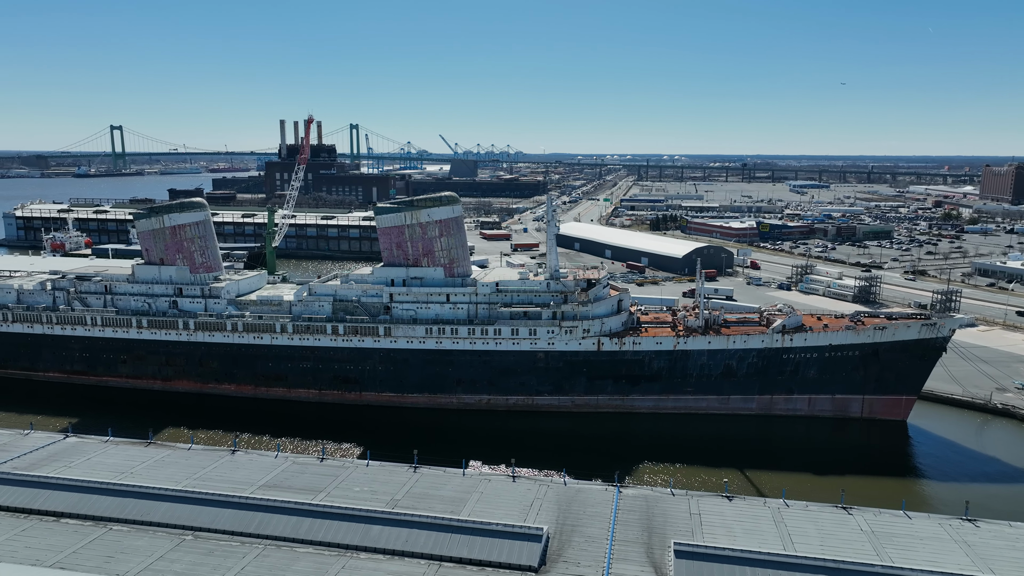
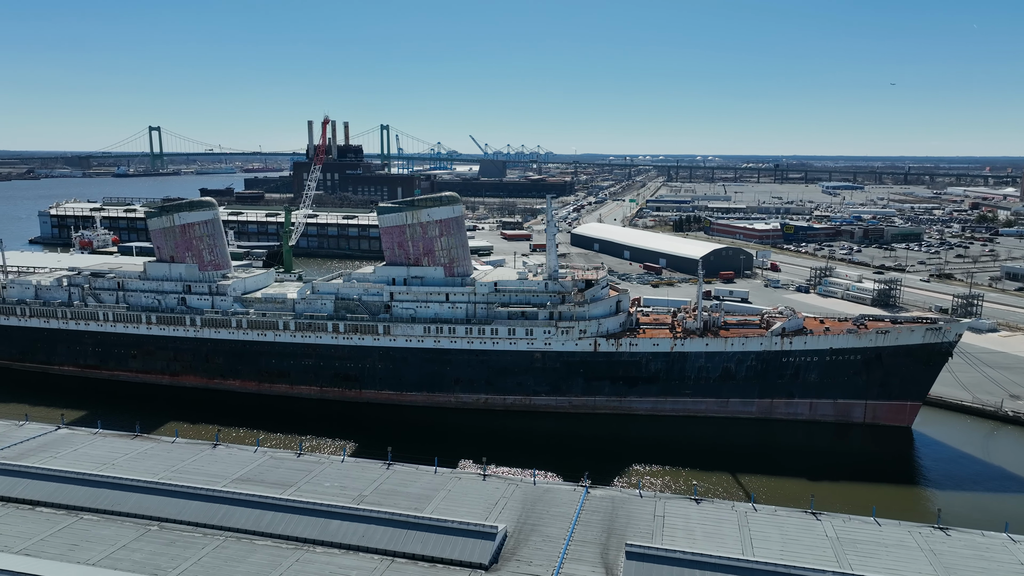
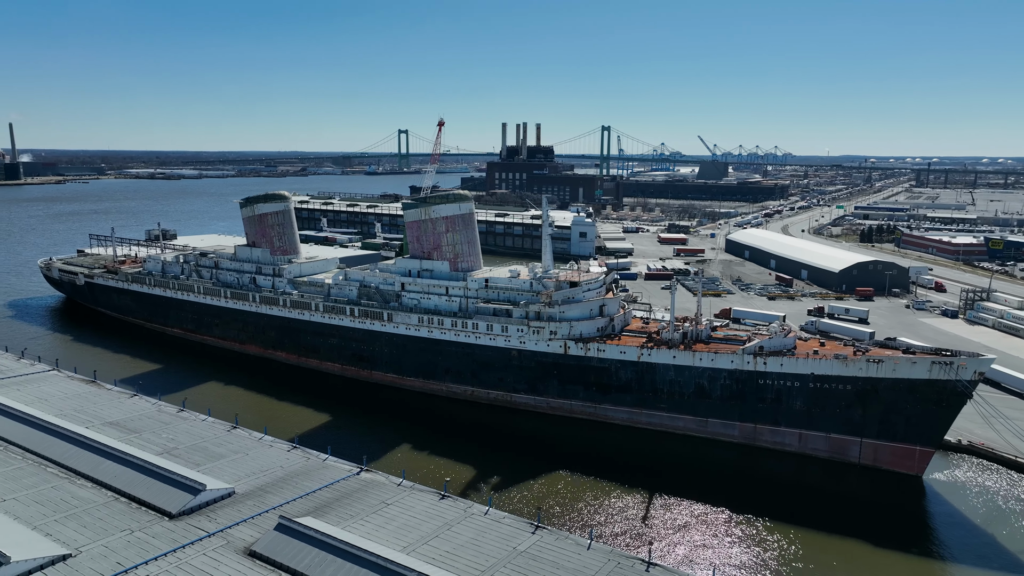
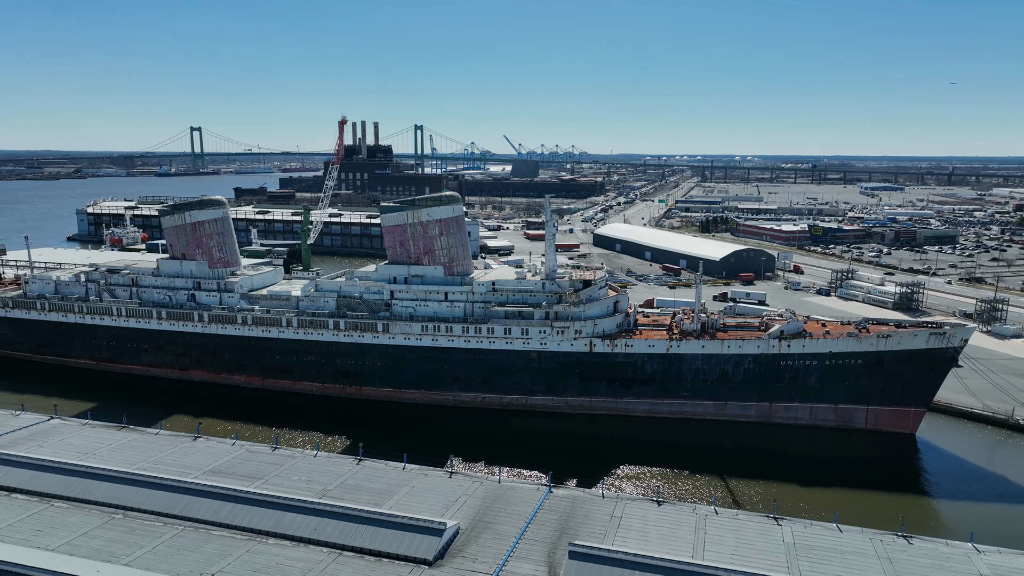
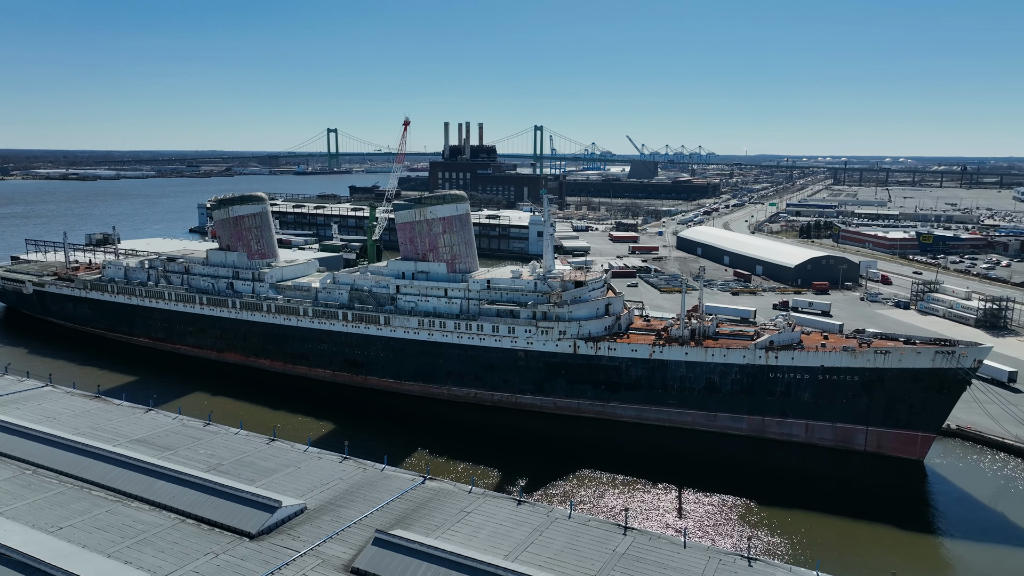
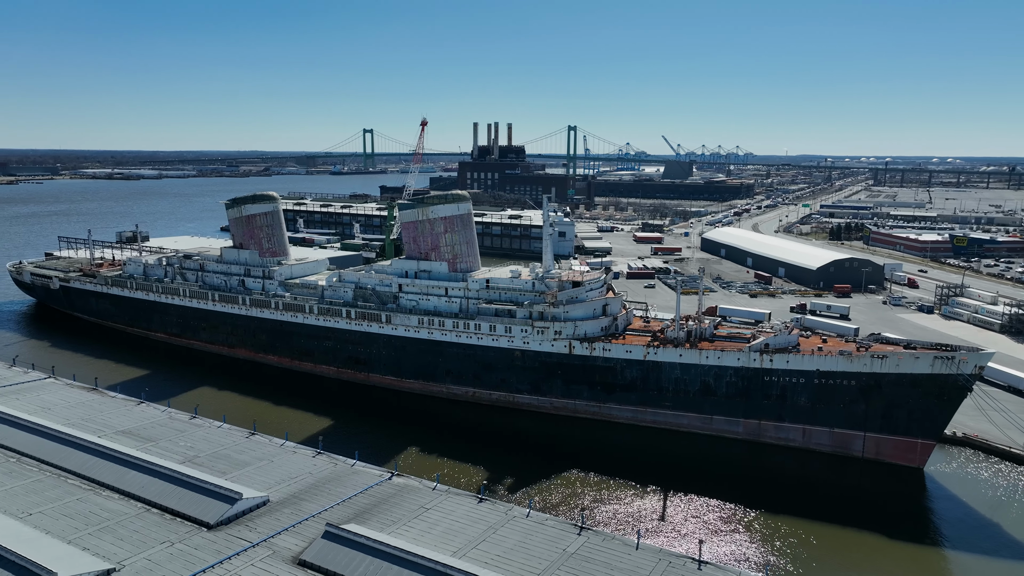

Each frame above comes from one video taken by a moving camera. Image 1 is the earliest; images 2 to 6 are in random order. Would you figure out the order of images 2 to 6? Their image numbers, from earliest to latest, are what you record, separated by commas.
2, 4, 5, 6, 3
